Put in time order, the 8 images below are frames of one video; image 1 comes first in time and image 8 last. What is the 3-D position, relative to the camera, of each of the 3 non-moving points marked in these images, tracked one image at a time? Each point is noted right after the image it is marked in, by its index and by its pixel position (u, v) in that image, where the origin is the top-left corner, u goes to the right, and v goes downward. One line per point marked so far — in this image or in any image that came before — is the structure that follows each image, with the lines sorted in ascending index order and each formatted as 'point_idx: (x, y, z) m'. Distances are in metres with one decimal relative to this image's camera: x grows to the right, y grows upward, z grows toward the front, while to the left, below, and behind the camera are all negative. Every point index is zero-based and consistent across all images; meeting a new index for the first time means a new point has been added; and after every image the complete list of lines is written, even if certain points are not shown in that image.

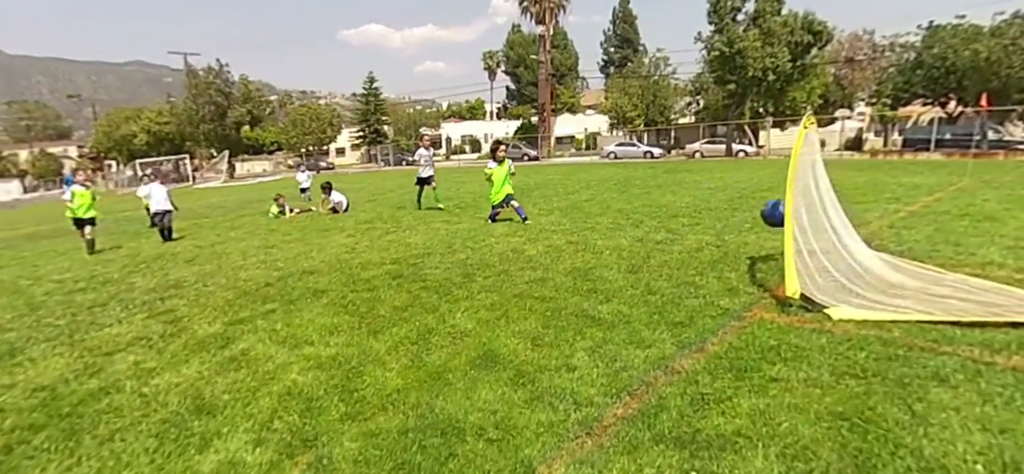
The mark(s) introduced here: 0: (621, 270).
0: (+1.1, -0.3, +4.8) m
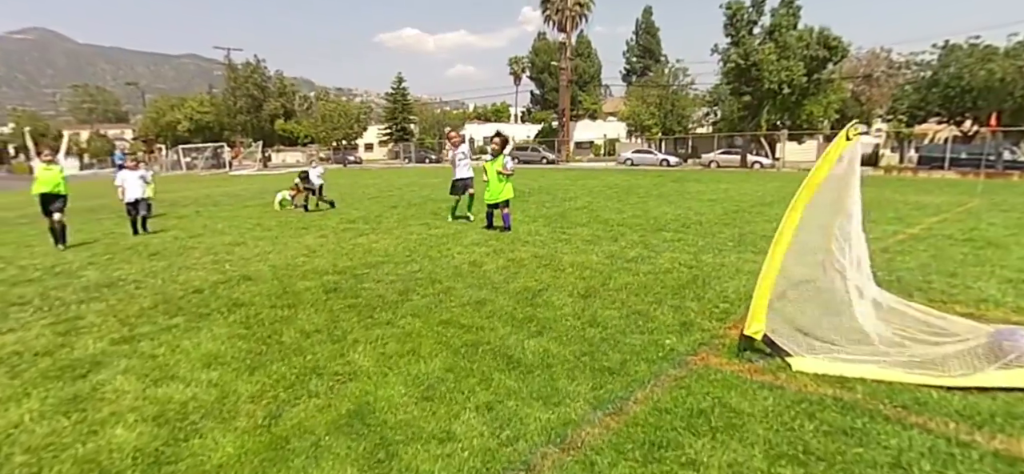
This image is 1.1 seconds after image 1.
0: (+0.5, -0.5, +4.4) m
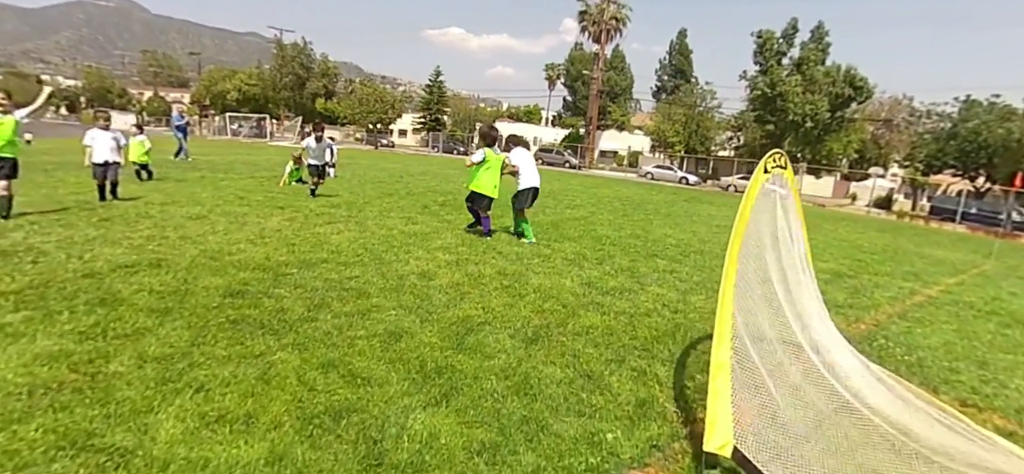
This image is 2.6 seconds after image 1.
0: (0.0, -0.7, +3.5) m
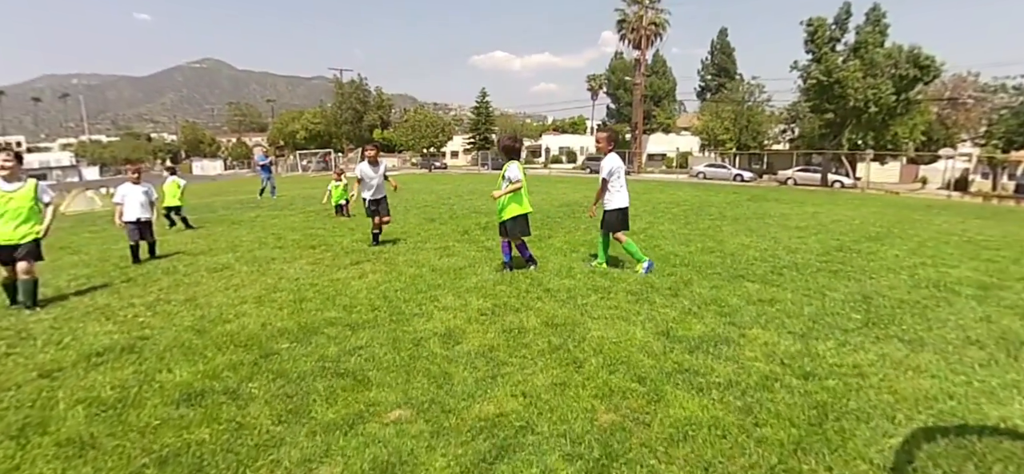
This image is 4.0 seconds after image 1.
0: (+0.3, -1.0, +2.3) m
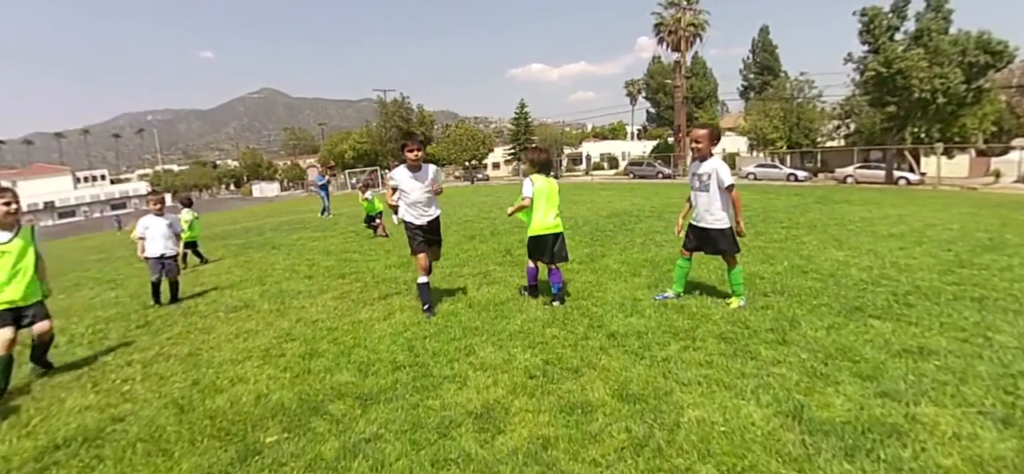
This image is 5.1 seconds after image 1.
0: (+0.5, -1.3, +1.1) m
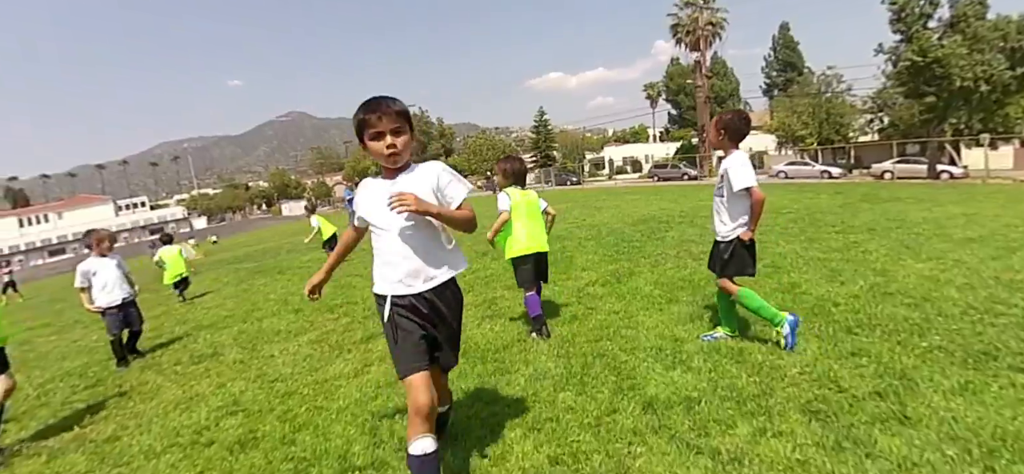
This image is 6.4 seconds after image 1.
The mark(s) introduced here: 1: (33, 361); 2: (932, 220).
0: (+0.4, -1.5, -0.1) m
1: (-9.3, -2.4, +9.5) m
2: (+11.1, +0.5, +12.6) m
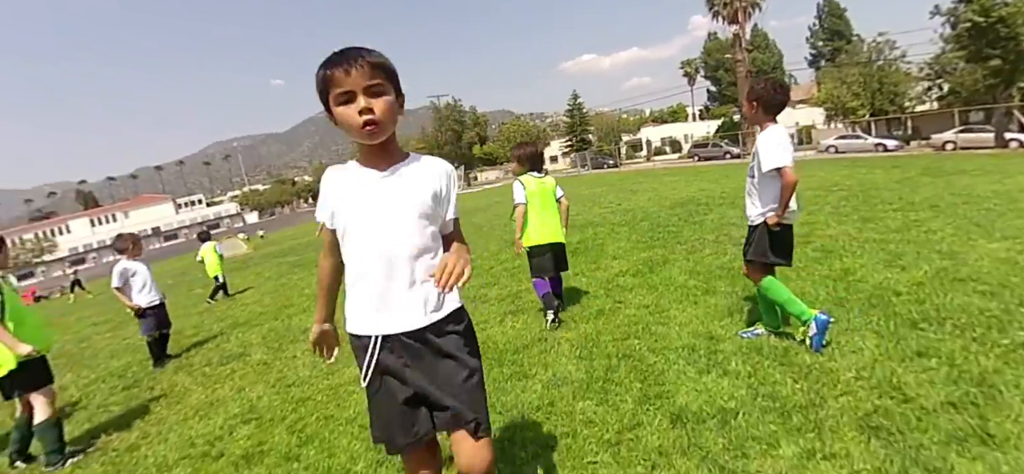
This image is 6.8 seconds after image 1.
0: (+0.2, -1.5, -0.4) m
1: (-8.7, -2.5, +9.9) m
2: (+11.7, +1.0, +11.4) m
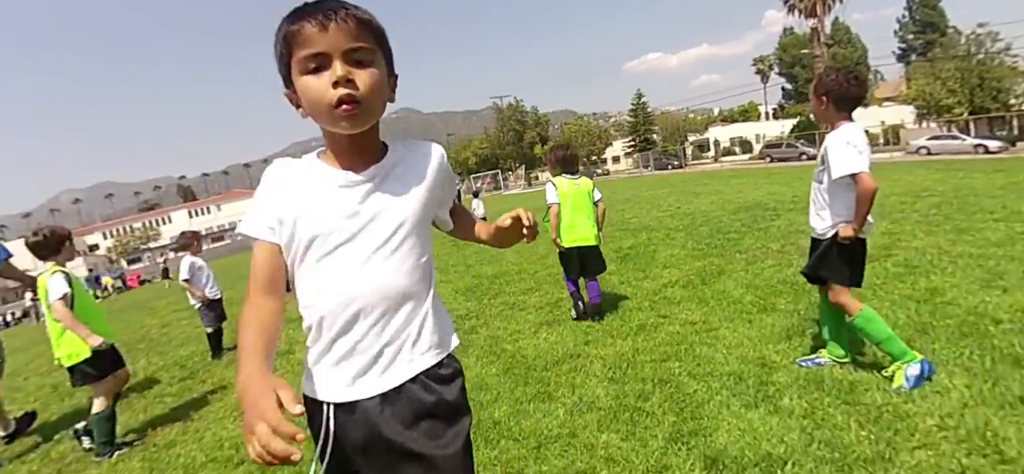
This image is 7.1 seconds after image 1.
0: (-0.1, -1.6, -0.6) m
1: (-7.8, -2.4, +10.7) m
2: (+12.8, +0.7, +9.7) m
